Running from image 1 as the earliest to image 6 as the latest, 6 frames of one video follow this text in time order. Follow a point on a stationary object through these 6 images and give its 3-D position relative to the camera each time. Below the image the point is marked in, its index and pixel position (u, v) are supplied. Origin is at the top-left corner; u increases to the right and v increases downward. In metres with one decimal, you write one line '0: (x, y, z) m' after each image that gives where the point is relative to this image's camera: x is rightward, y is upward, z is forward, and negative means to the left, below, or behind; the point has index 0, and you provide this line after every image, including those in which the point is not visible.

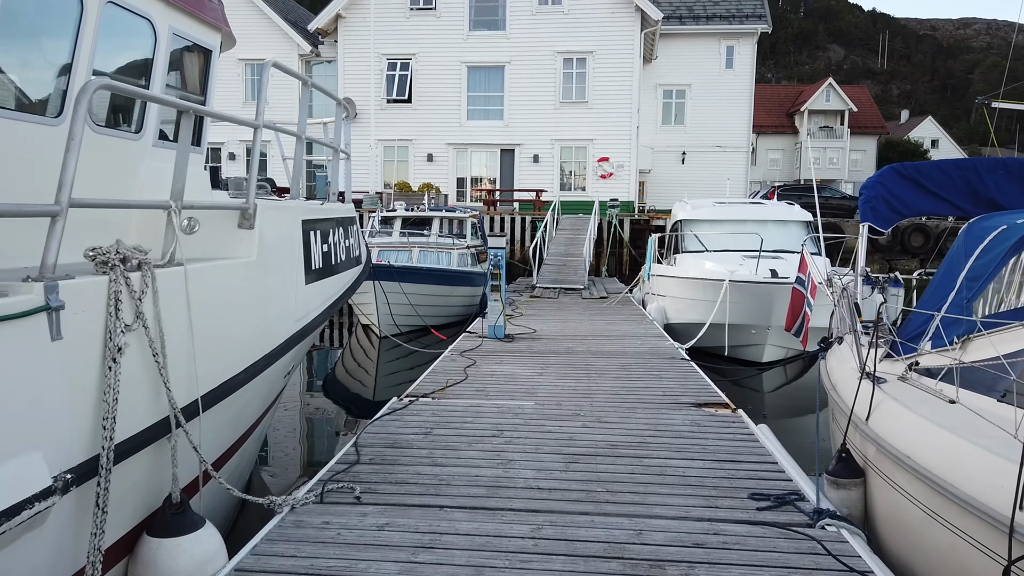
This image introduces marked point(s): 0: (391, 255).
0: (-1.9, +0.5, +12.2) m
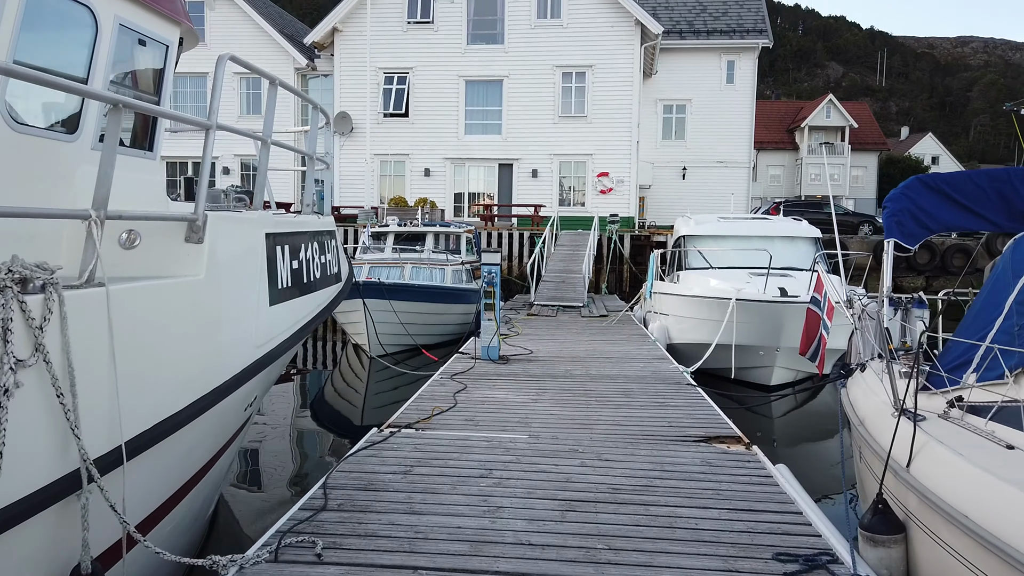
0: (-2.0, +0.3, +11.7) m
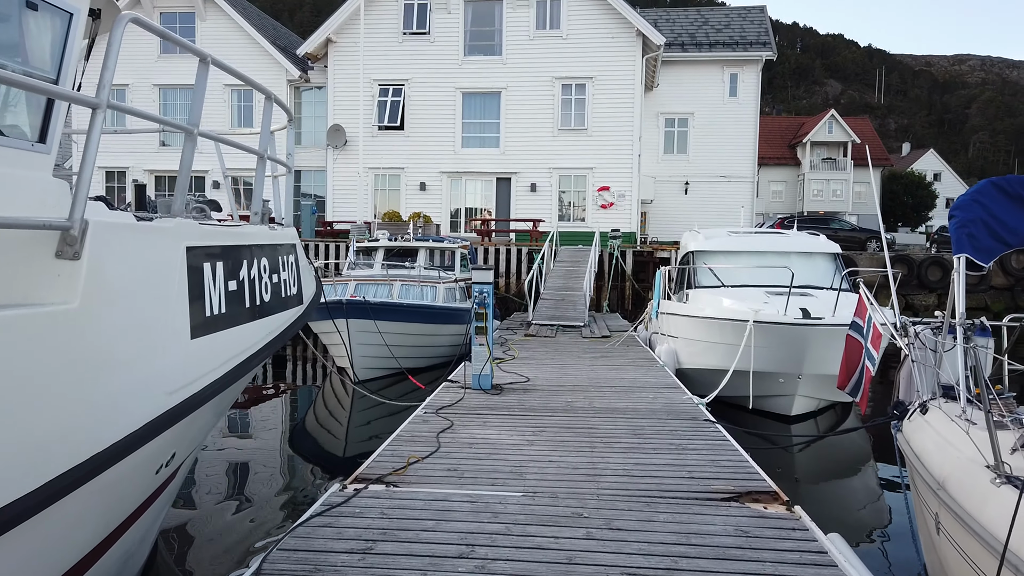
0: (-2.0, 0.0, +10.9) m
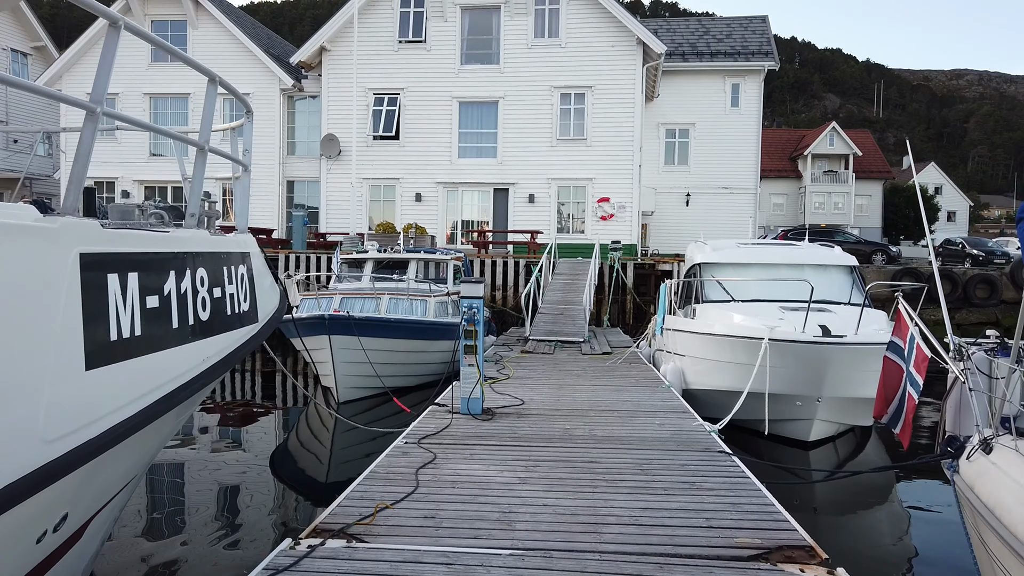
0: (-2.1, -0.2, +10.2) m
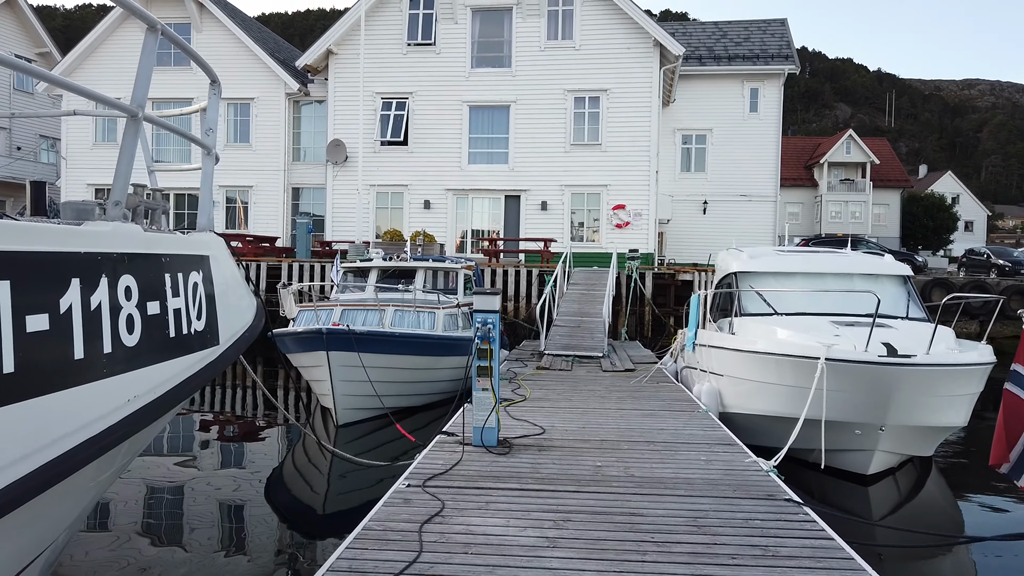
0: (-1.9, -0.3, +9.4) m
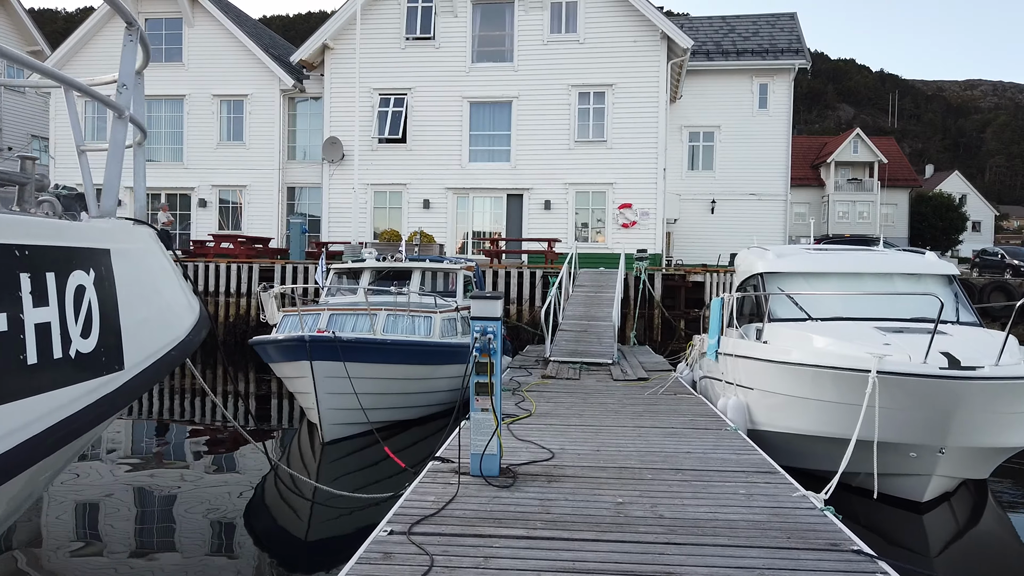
0: (-1.9, -0.4, +8.6) m
